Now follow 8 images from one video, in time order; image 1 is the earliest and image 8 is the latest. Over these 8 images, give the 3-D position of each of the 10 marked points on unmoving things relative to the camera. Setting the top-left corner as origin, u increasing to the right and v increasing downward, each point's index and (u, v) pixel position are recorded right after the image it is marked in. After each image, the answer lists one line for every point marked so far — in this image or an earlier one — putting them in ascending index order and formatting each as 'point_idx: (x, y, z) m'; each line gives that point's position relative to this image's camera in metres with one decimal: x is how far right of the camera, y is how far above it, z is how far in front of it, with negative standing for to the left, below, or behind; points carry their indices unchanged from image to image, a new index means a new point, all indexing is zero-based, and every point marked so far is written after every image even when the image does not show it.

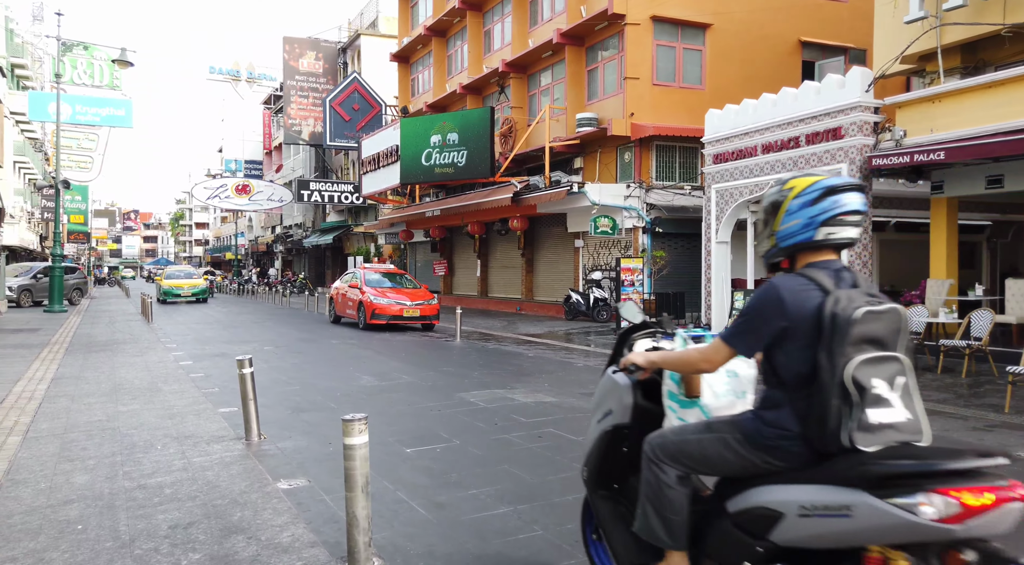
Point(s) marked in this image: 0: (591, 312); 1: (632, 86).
0: (+2.0, -0.8, +19.3) m
1: (+3.0, +5.0, +18.5) m
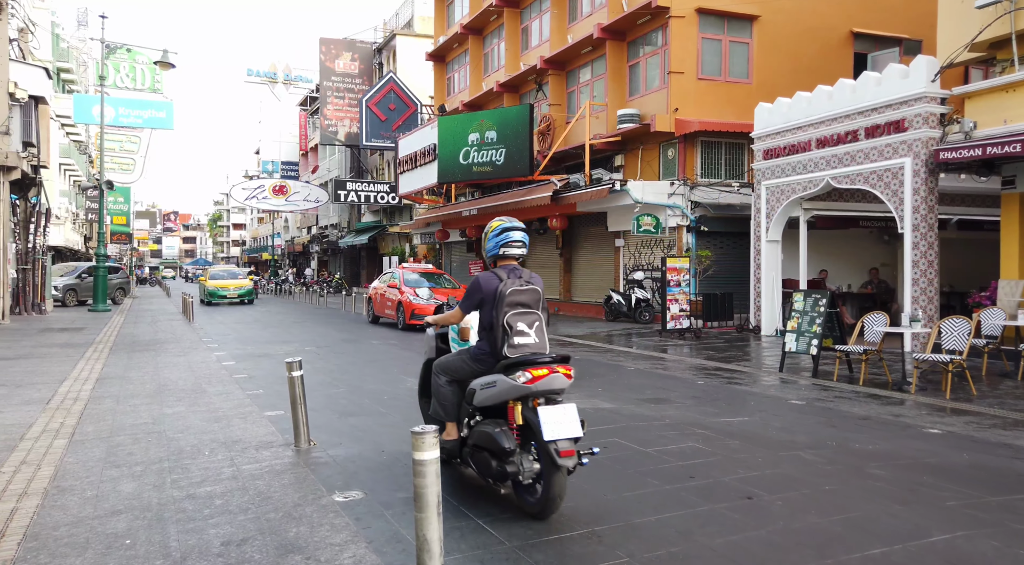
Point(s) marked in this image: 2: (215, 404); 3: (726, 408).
0: (+3.1, -0.8, +18.9) m
1: (+4.0, +5.0, +18.0) m
2: (-3.2, -1.3, +7.8) m
3: (+2.0, -1.2, +6.9) m
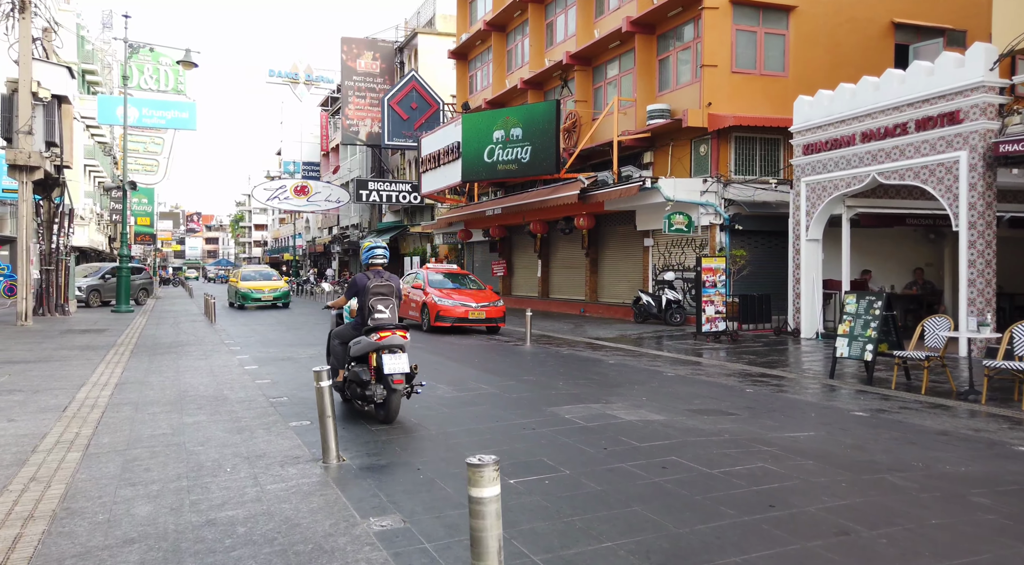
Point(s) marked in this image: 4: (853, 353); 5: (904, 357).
0: (+3.8, -0.8, +18.3) m
1: (+4.7, +5.0, +17.4) m
2: (-2.8, -1.3, +7.4) m
3: (+2.4, -1.2, +6.3) m
4: (+4.3, -0.9, +9.3) m
5: (+4.6, -0.9, +8.6) m
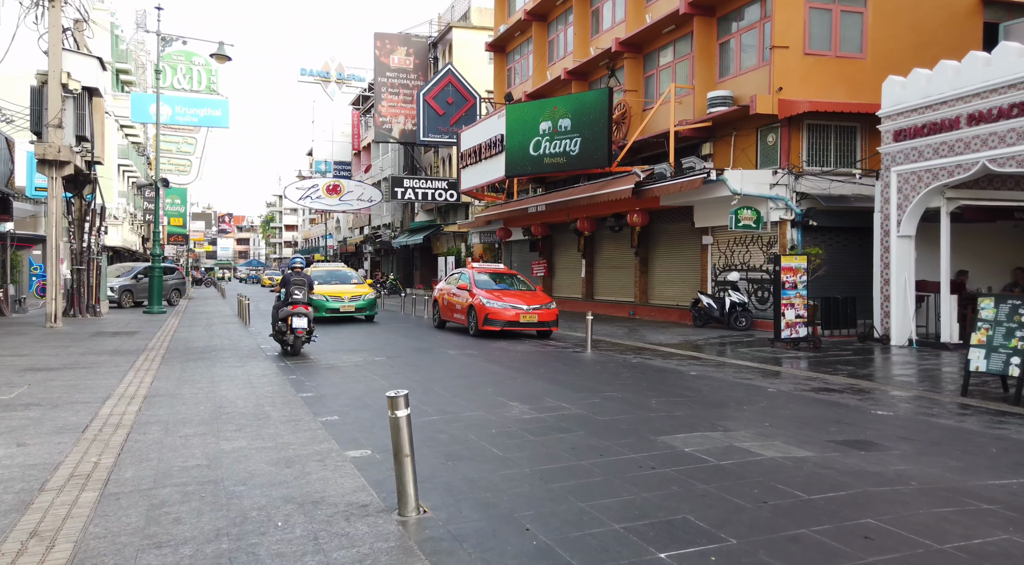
0: (+5.0, -0.8, +17.0) m
1: (+5.9, +4.9, +16.0) m
2: (-2.0, -1.3, +6.3) m
3: (+3.1, -1.2, +5.0) m
4: (+5.2, -0.9, +7.9) m
5: (+5.4, -0.9, +7.3) m
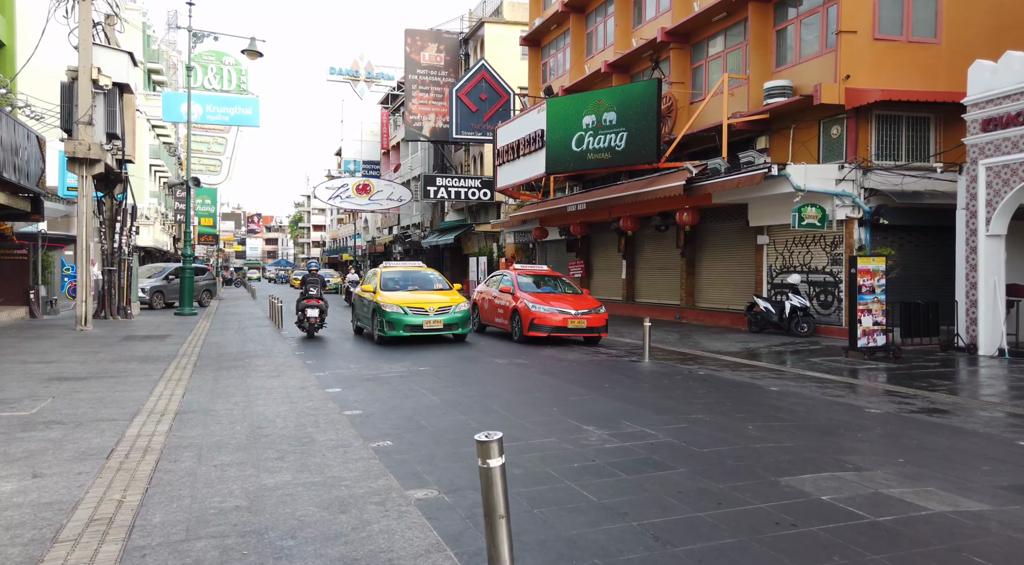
0: (+5.9, -0.9, +15.9) m
1: (+6.8, +4.9, +14.9) m
2: (-1.4, -1.4, +5.5) m
3: (+3.7, -1.3, +4.0) m
4: (+5.8, -1.0, +6.8) m
5: (+6.1, -1.0, +6.2) m
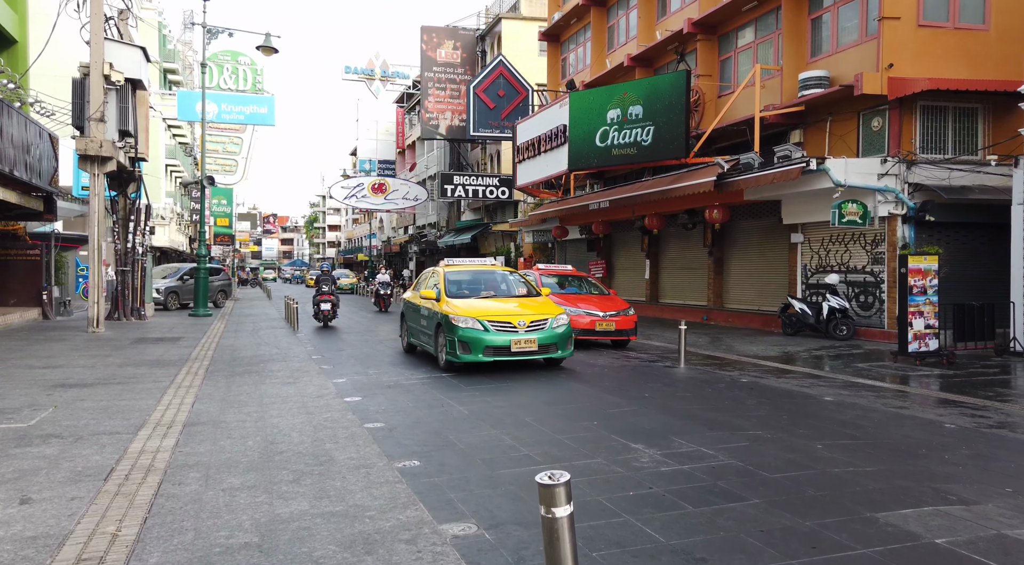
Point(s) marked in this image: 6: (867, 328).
0: (+6.4, -0.9, +15.1) m
1: (+7.3, +4.9, +14.1) m
2: (-1.1, -1.4, +4.8) m
3: (+4.0, -1.3, +3.3) m
4: (+6.2, -1.0, +6.1) m
5: (+6.4, -1.0, +5.4) m
6: (+7.2, -0.9, +15.0) m
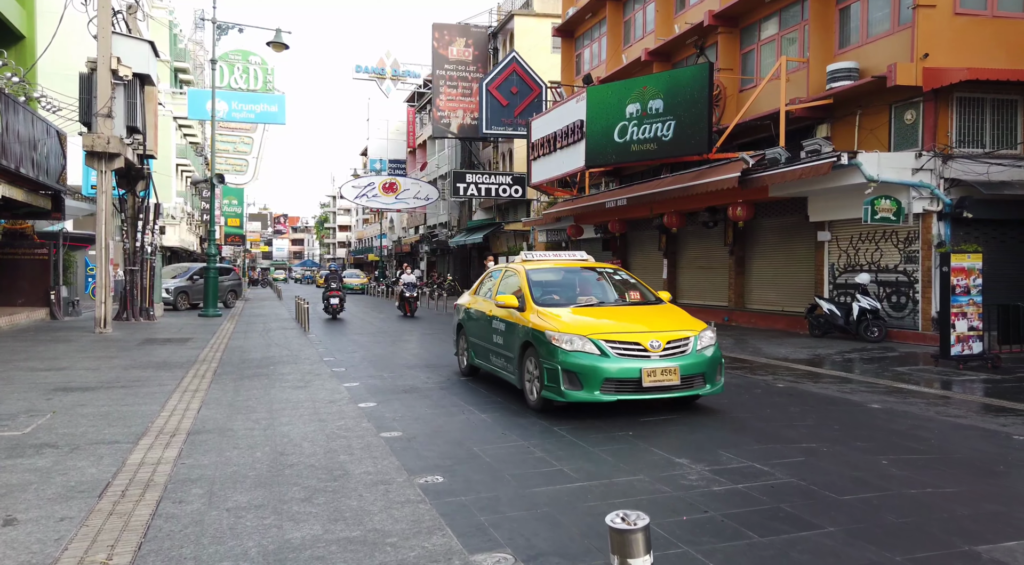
0: (+6.8, -0.9, +14.5) m
1: (+7.6, +4.9, +13.5) m
2: (-0.8, -1.4, +4.3) m
3: (+4.2, -1.3, +2.7) m
4: (+6.4, -1.0, +5.5) m
5: (+6.6, -1.0, +4.8) m
6: (+7.6, -0.9, +14.4) m
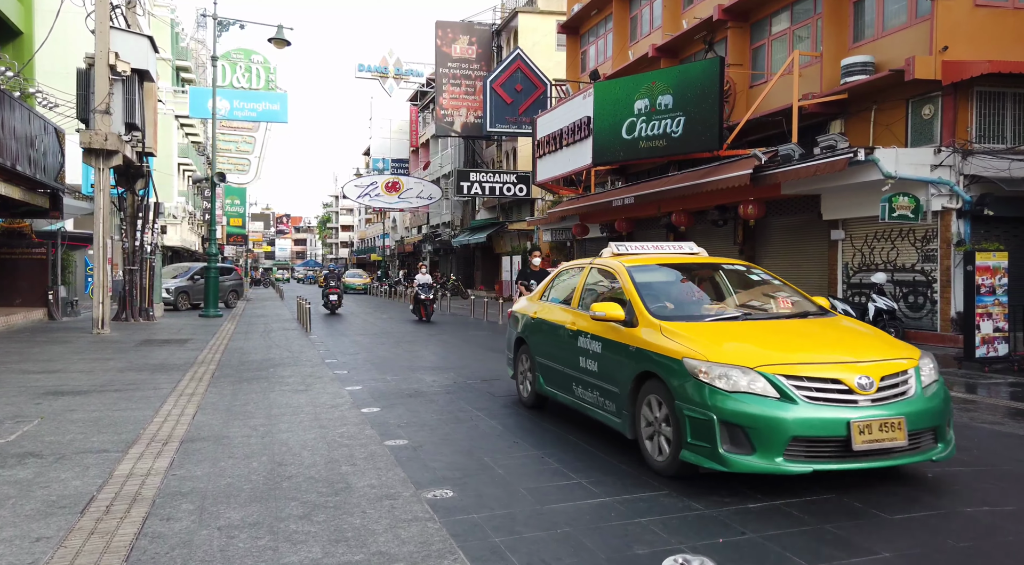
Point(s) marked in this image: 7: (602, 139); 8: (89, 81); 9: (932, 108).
0: (+6.9, -0.9, +14.1) m
1: (+7.7, +4.9, +13.1) m
2: (-0.8, -1.4, +4.0) m
3: (+4.2, -1.3, +2.3) m
4: (+6.5, -1.0, +5.1) m
5: (+6.7, -1.0, +4.4) m
6: (+7.7, -0.9, +14.0) m
7: (+2.4, +3.8, +19.7) m
8: (-9.9, +4.7, +17.3) m
9: (+7.9, +3.3, +13.8) m
